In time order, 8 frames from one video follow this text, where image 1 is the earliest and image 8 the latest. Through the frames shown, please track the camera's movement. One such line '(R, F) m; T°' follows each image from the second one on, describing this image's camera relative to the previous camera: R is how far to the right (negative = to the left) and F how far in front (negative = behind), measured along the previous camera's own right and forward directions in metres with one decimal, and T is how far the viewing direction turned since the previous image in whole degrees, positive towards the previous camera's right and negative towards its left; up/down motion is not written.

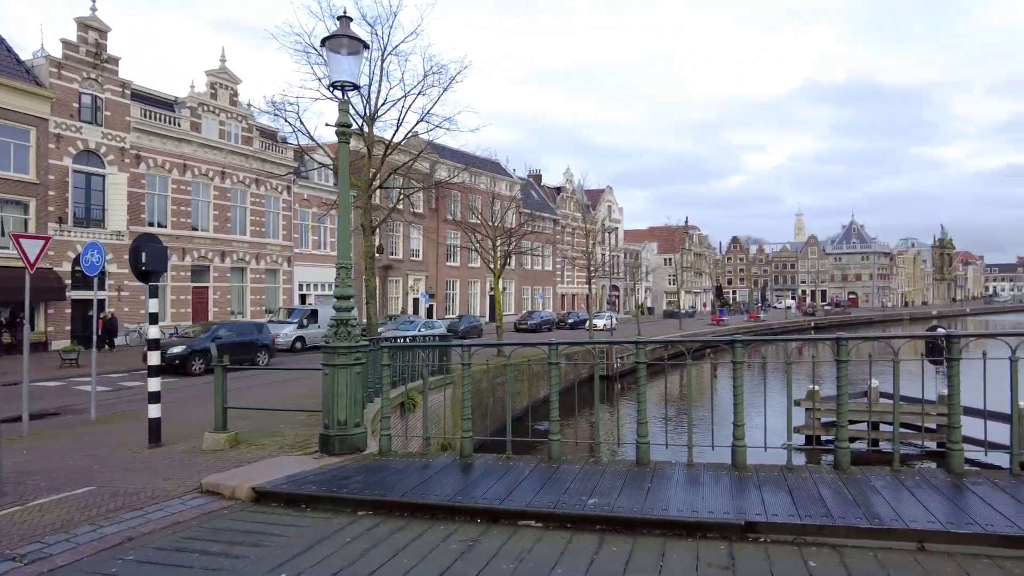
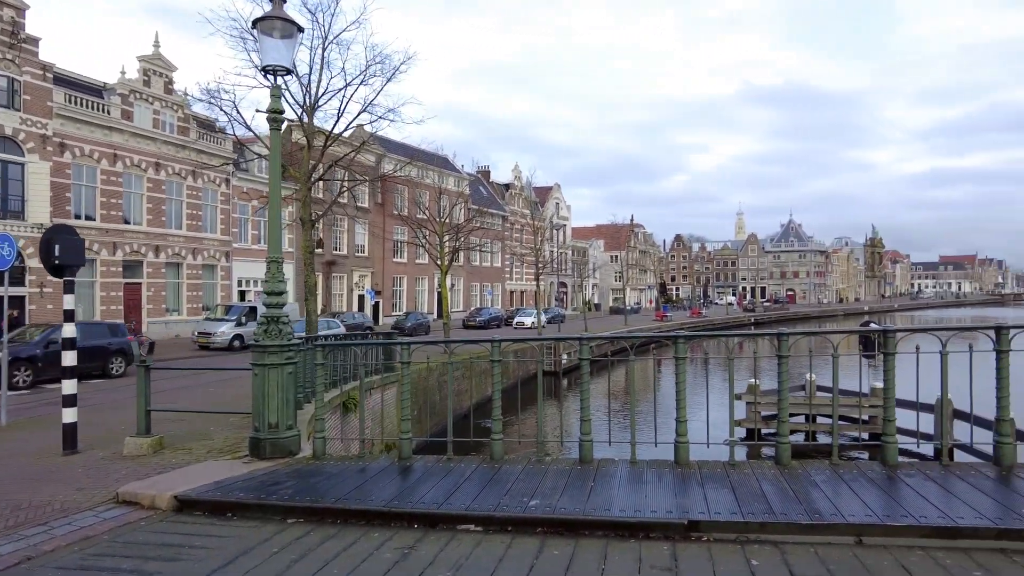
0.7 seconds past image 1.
(+0.1, +0.2) m; +5°
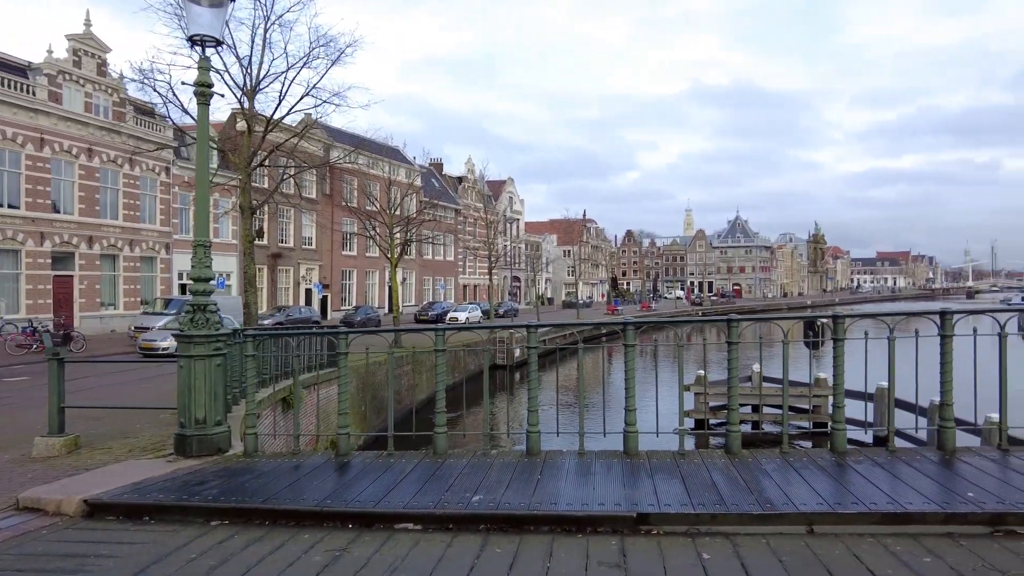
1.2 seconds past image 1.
(+0.1, +0.2) m; +4°
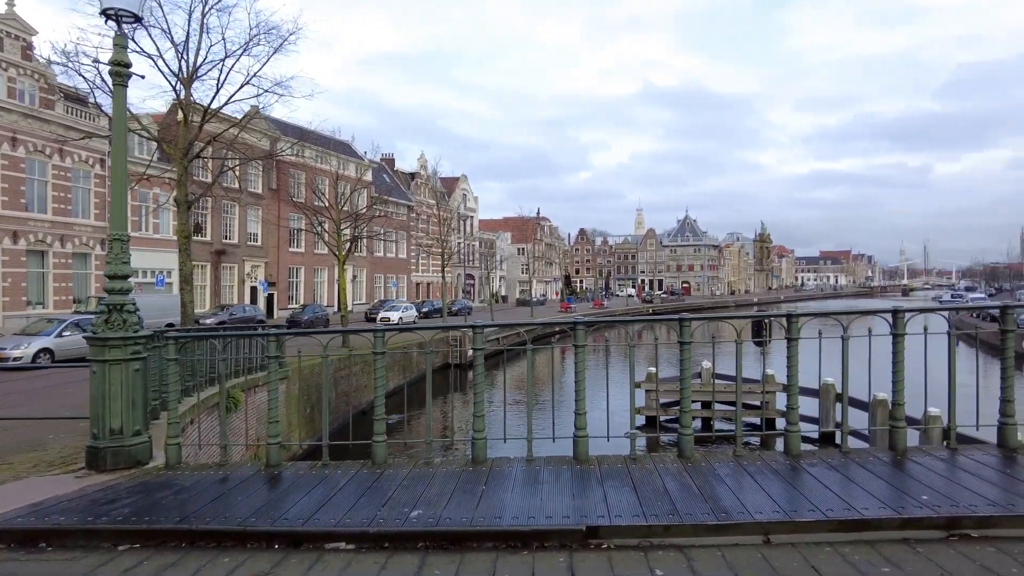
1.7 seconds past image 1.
(+0.1, +0.3) m; +4°
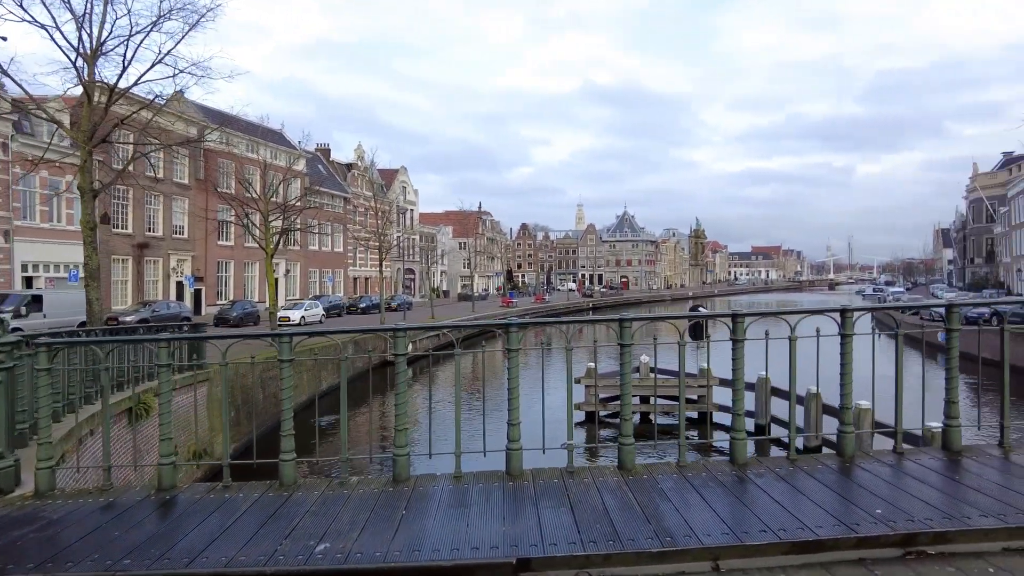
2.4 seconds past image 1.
(+0.1, +0.5) m; +5°
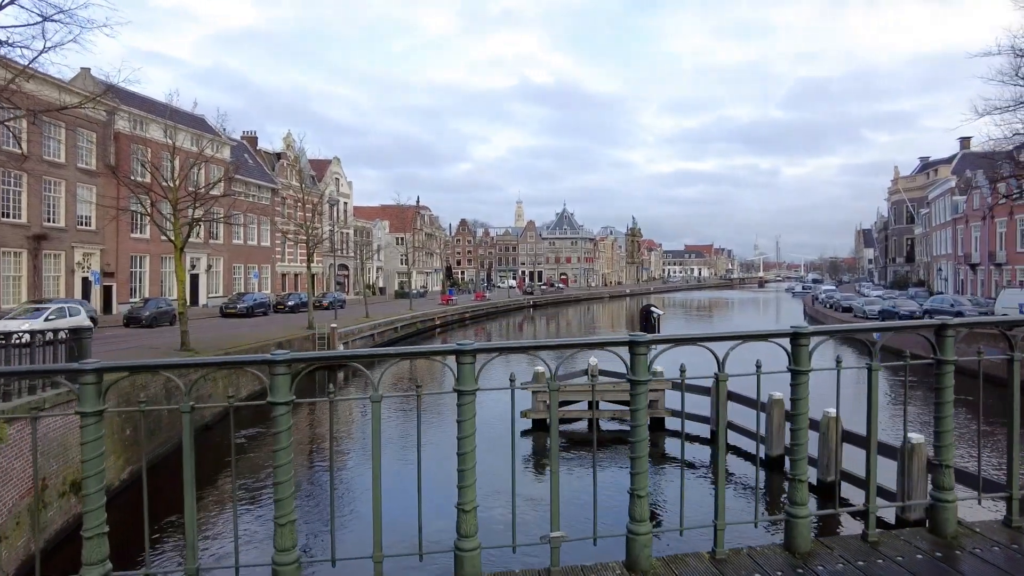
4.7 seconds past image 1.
(-0.1, +1.6) m; +5°
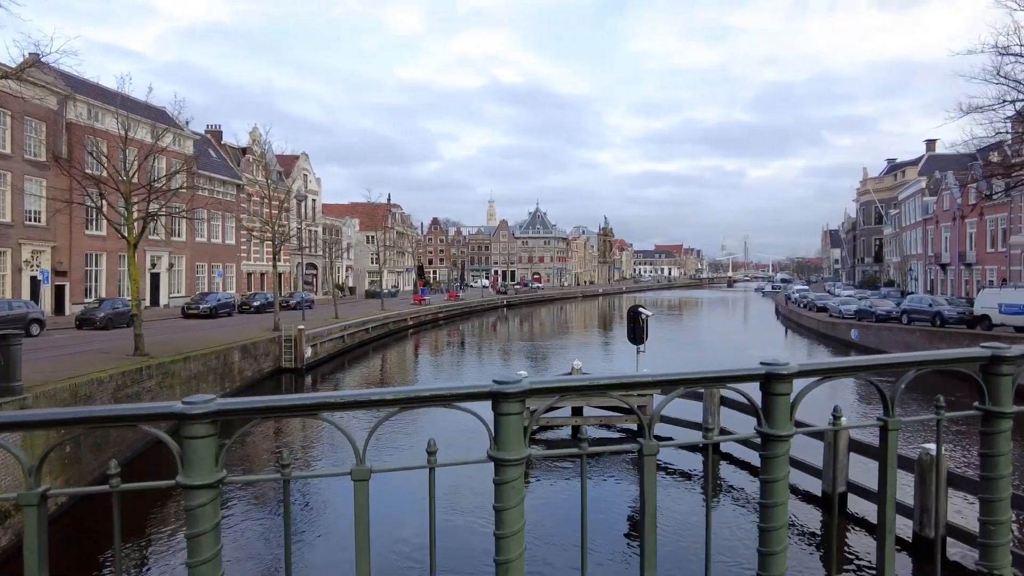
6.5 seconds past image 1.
(-0.3, +1.1) m; +3°
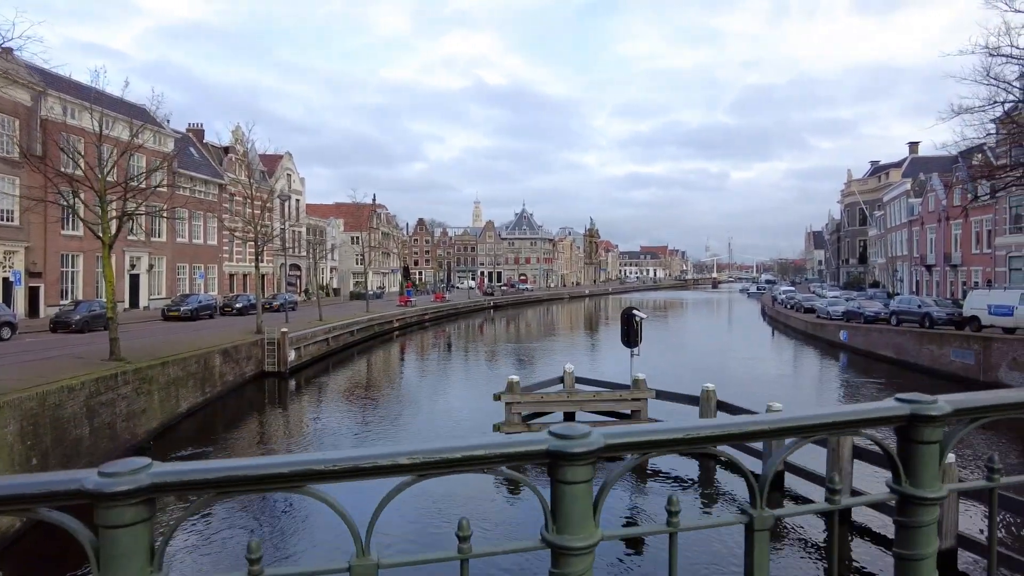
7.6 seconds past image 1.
(-0.1, +0.5) m; +1°
